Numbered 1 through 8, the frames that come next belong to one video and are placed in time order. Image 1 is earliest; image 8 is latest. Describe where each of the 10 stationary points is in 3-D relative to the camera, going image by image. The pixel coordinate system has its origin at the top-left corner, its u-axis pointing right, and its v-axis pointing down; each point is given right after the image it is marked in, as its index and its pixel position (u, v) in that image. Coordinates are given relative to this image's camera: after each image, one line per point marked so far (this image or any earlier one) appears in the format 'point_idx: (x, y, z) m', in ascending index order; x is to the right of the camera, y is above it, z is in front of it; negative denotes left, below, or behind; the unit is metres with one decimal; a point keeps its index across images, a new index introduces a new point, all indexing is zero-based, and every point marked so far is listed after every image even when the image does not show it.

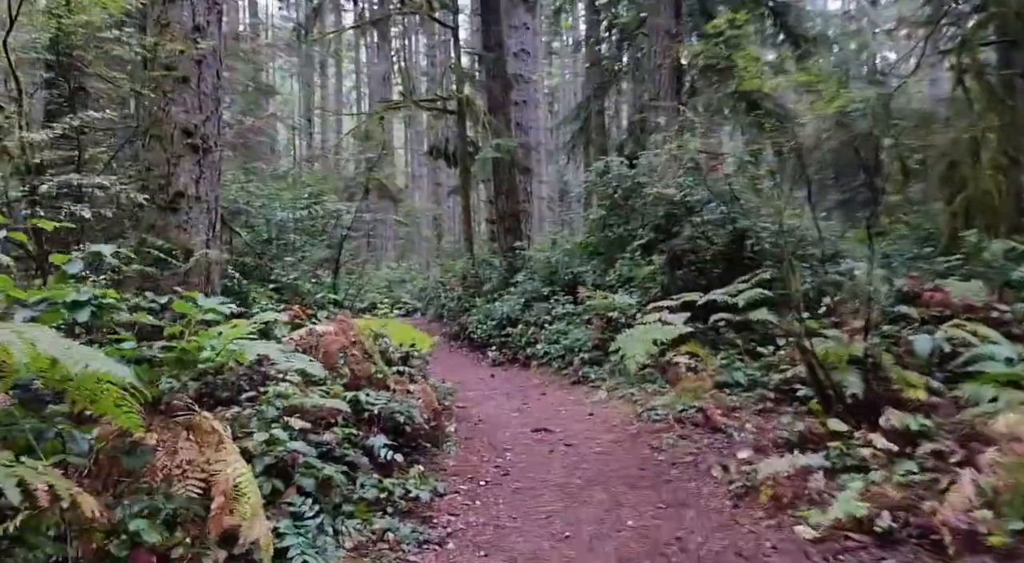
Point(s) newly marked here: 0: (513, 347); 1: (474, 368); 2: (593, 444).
0: (0.0, -1.1, +12.2) m
1: (-0.7, -1.5, +11.9) m
2: (+0.8, -1.6, +6.8) m
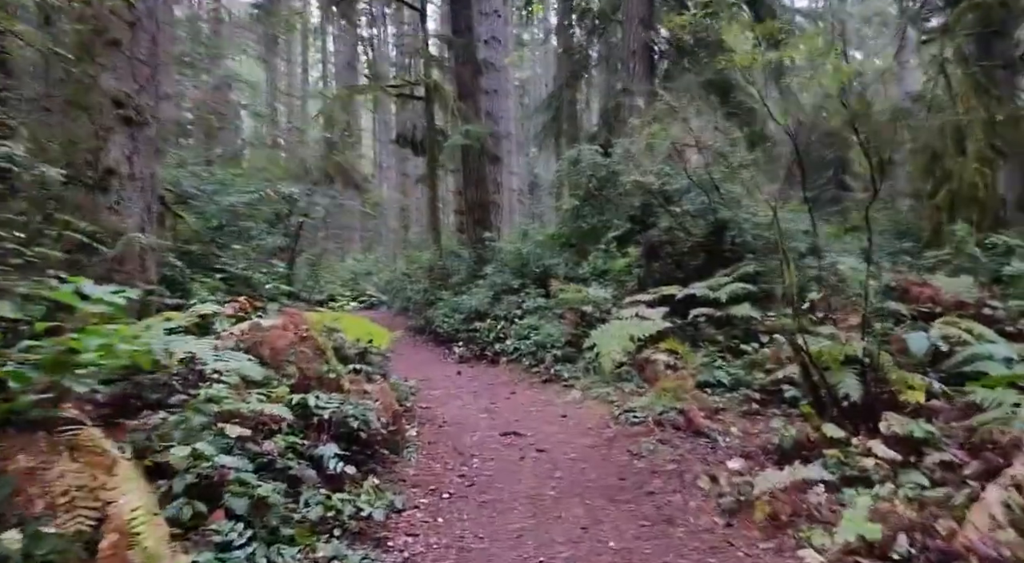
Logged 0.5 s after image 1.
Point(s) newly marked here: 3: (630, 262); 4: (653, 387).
0: (-0.5, -1.0, +11.7) m
1: (-1.2, -1.3, +11.3) m
2: (+0.5, -1.5, +6.3) m
3: (+1.8, +0.3, +10.7) m
4: (+1.5, -1.1, +7.5) m
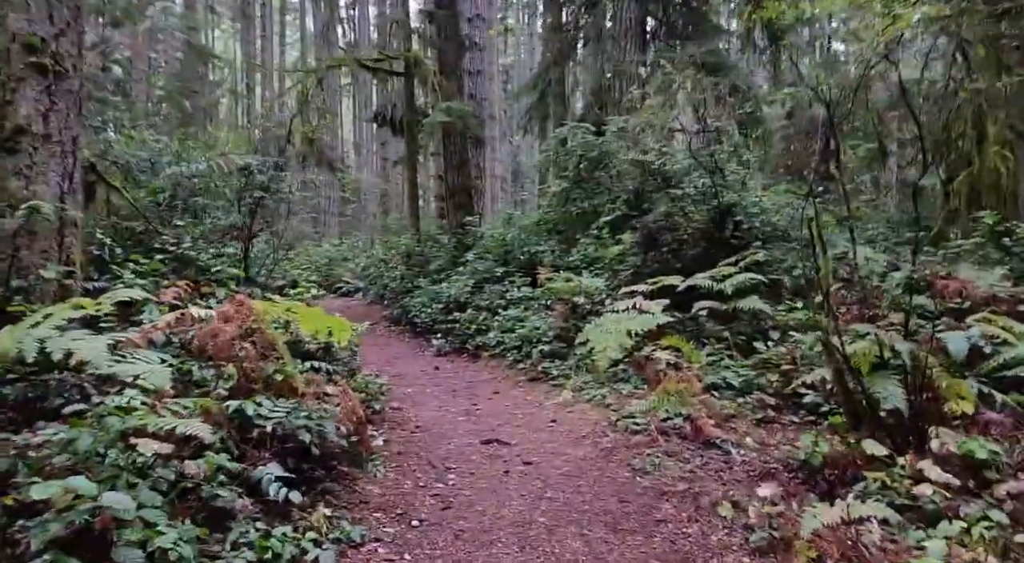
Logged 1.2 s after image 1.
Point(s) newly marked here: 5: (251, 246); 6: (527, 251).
0: (-0.8, -0.8, +10.8) m
1: (-1.4, -1.1, +10.4) m
2: (+0.4, -1.4, +5.4) m
3: (+1.6, +0.4, +9.9) m
4: (+1.3, -1.0, +6.7) m
5: (-3.3, +0.5, +8.8) m
6: (+0.3, +0.5, +12.0) m
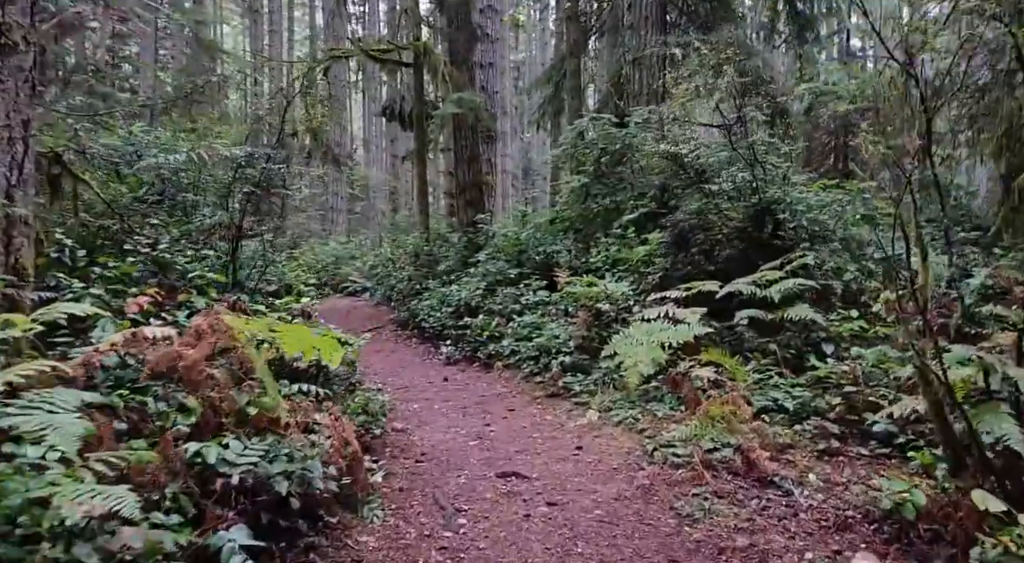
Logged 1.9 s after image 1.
0: (-0.6, -0.8, +10.0) m
1: (-1.2, -1.2, +9.6) m
2: (+0.5, -1.4, +4.6) m
3: (+1.8, +0.4, +9.1) m
4: (+1.5, -1.1, +5.9) m
5: (-3.1, +0.4, +8.0) m
6: (+0.5, +0.5, +11.2) m
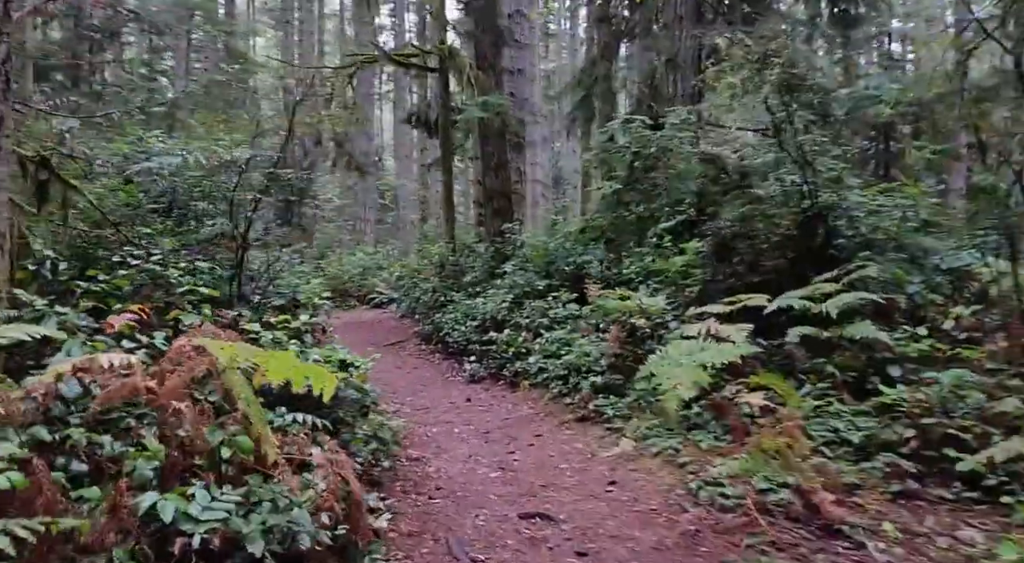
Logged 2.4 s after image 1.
0: (-0.2, -1.0, +9.4) m
1: (-0.9, -1.3, +9.0) m
2: (+0.6, -1.5, +4.0) m
3: (+2.1, +0.2, +8.4) m
4: (+1.7, -1.2, +5.2) m
5: (-2.8, +0.3, +7.6) m
6: (+0.9, +0.3, +10.6) m
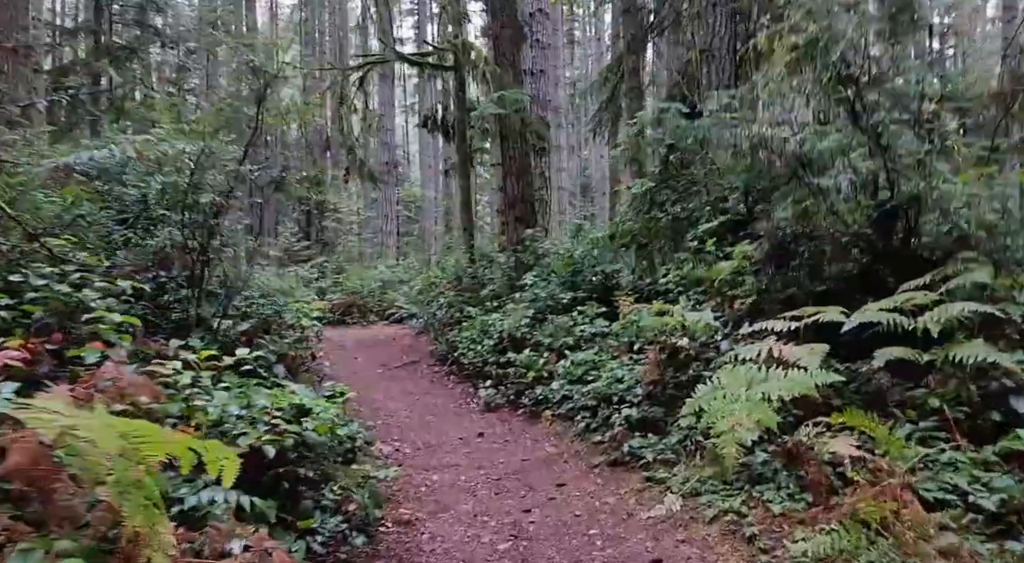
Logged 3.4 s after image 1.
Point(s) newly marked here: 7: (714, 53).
0: (0.0, -1.2, +8.2) m
1: (-0.6, -1.5, +7.9) m
2: (+0.6, -1.6, +2.8) m
3: (+2.3, +0.1, +7.1) m
4: (+1.8, -1.2, +3.9) m
5: (-2.6, +0.1, +6.5) m
6: (+1.2, +0.1, +9.4) m
7: (+3.0, +3.5, +10.5) m
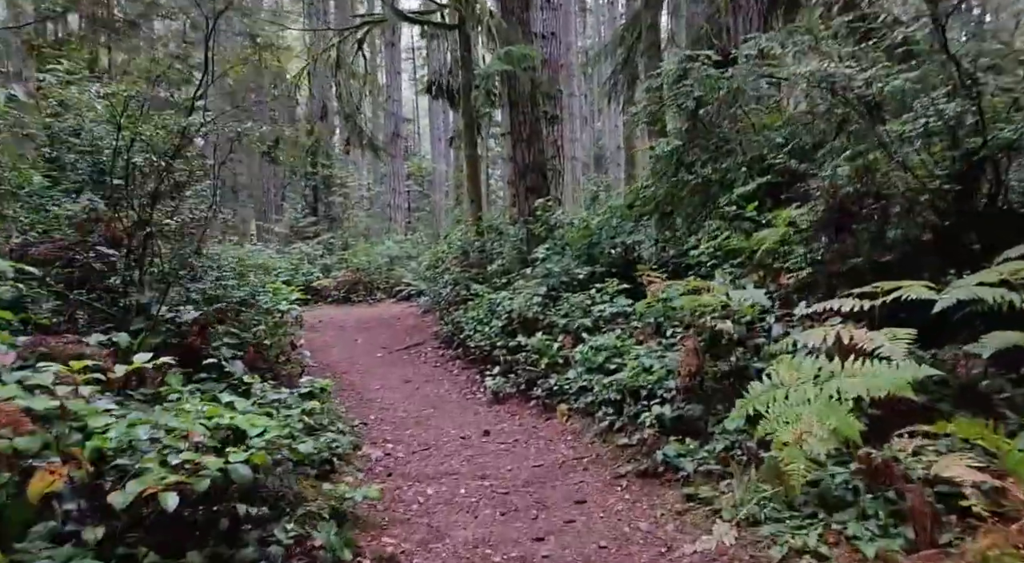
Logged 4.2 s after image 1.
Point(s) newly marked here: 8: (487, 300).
0: (+0.1, -0.9, +7.2) m
1: (-0.5, -1.3, +6.9) m
2: (+0.7, -1.5, +1.8) m
3: (+2.3, +0.4, +6.1) m
4: (+1.8, -1.1, +2.9) m
5: (-2.6, +0.3, +5.6) m
6: (+1.3, +0.5, +8.4) m
7: (+3.1, +3.8, +9.3) m
8: (-0.3, -0.2, +9.5) m
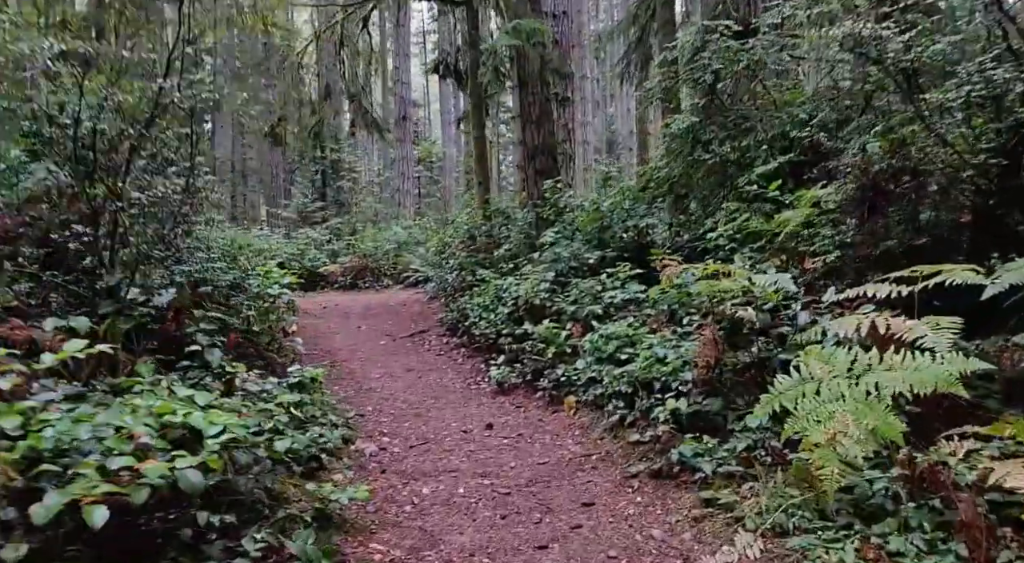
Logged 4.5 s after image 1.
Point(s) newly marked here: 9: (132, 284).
0: (+0.2, -0.7, +6.9) m
1: (-0.5, -1.1, +6.6) m
2: (+0.6, -1.5, +1.4) m
3: (+2.4, +0.5, +5.7) m
4: (+1.8, -1.0, +2.6) m
5: (-2.6, +0.4, +5.2) m
6: (+1.4, +0.6, +8.0) m
7: (+3.2, +4.0, +8.8) m
8: (-0.2, 0.0, +9.2) m
9: (-2.5, 0.0, +4.9) m
